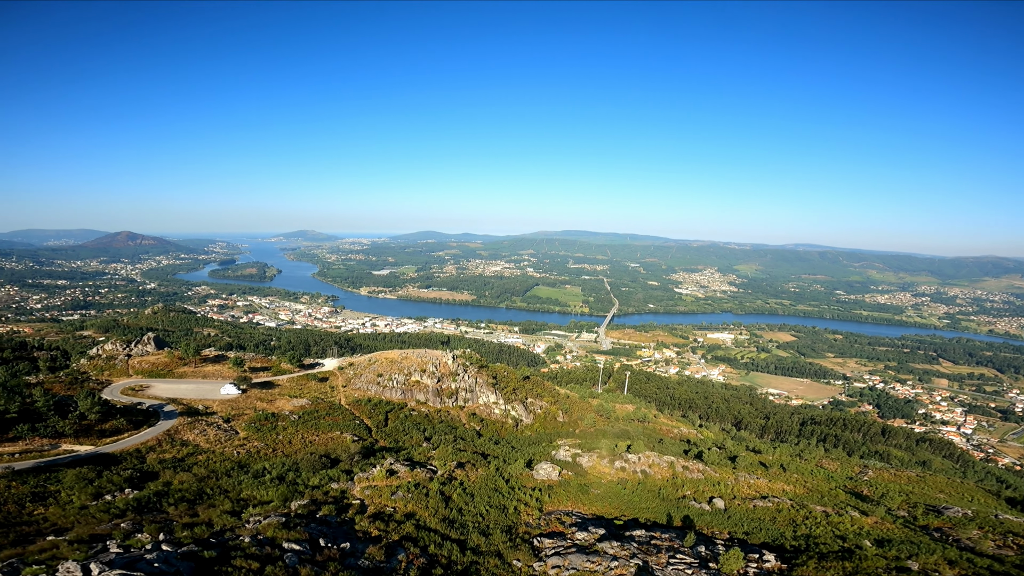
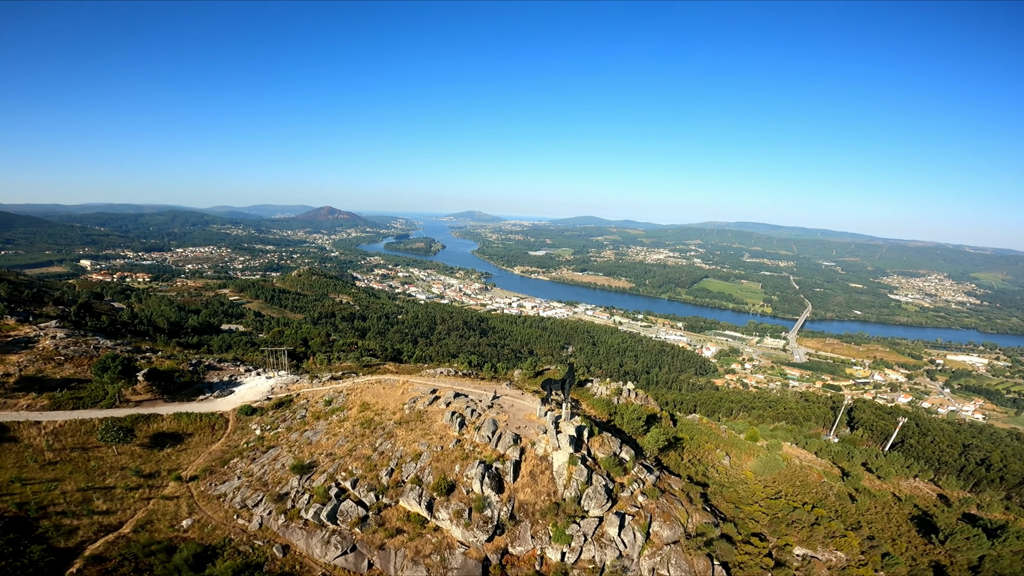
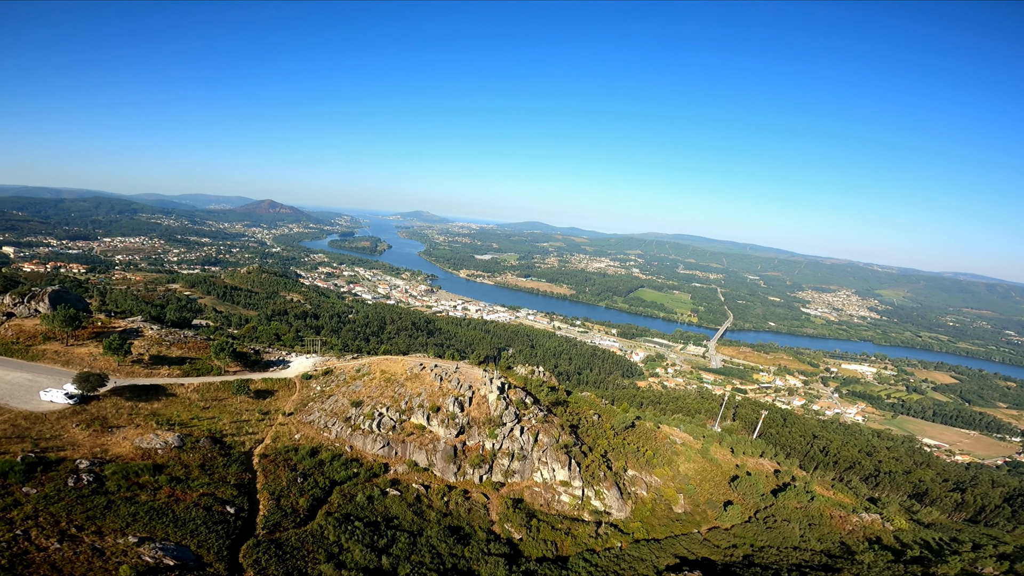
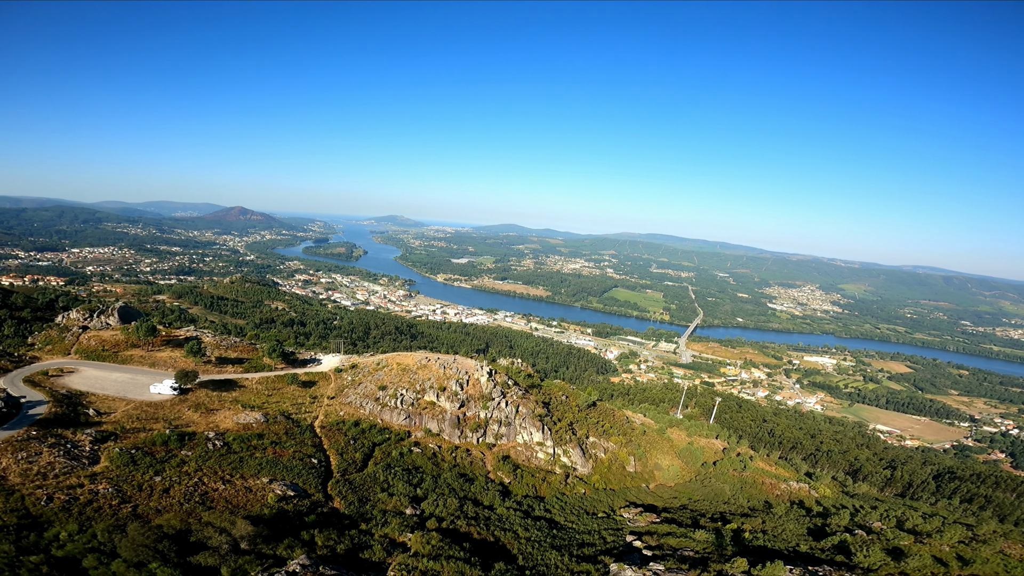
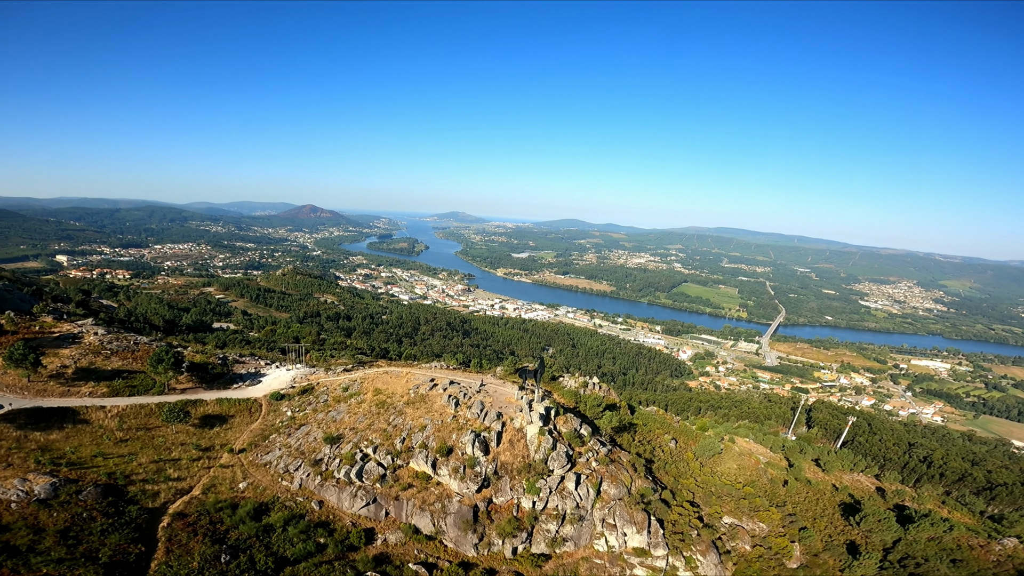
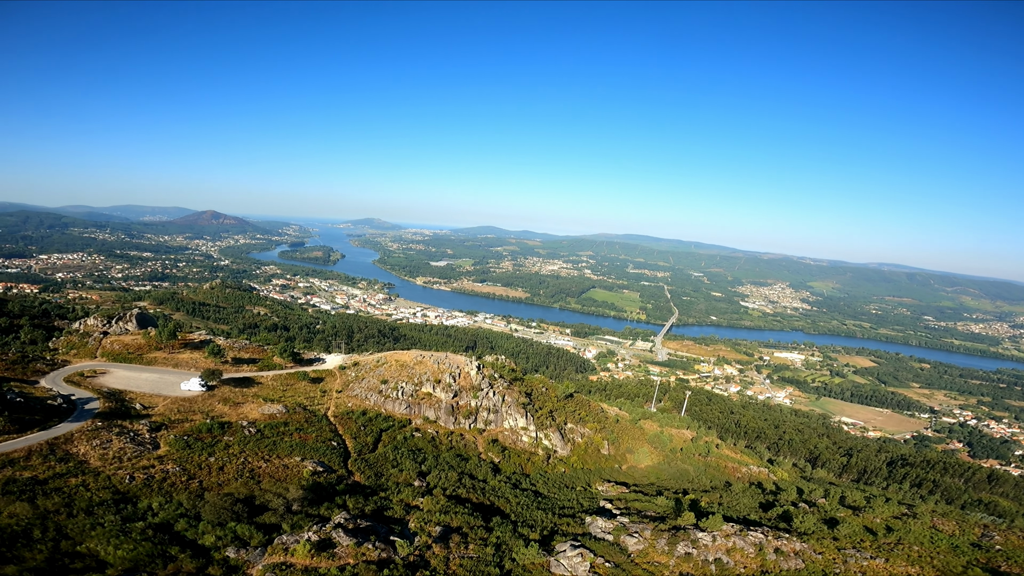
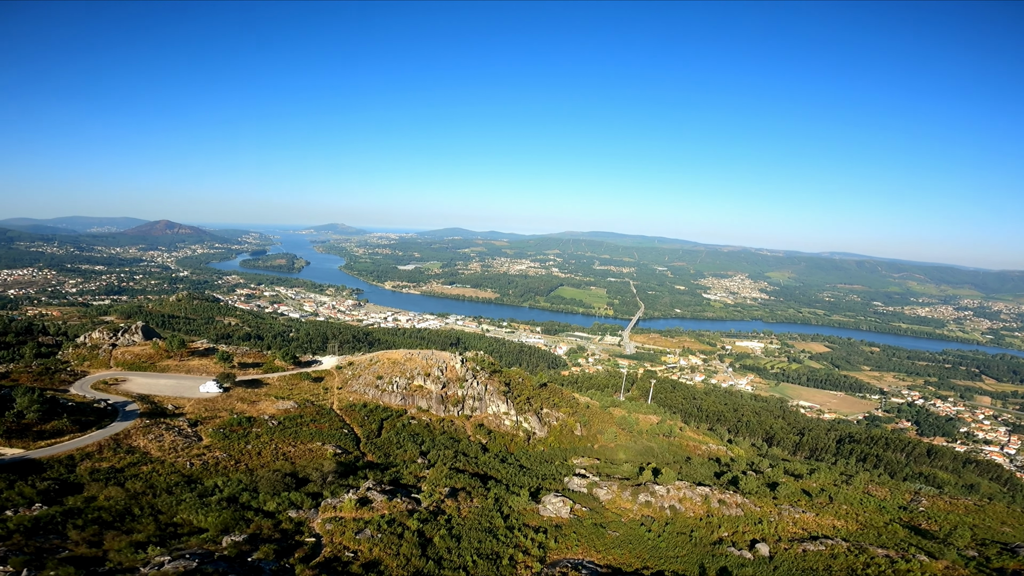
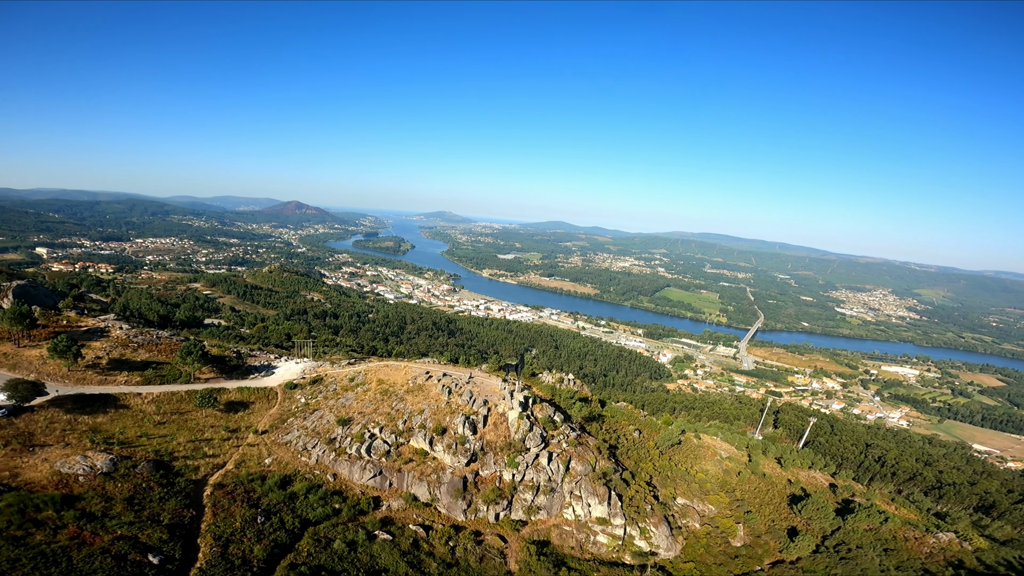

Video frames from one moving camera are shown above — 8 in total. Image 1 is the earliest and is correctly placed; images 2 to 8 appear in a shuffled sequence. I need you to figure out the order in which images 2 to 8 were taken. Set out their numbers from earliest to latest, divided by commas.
7, 6, 4, 3, 8, 5, 2
